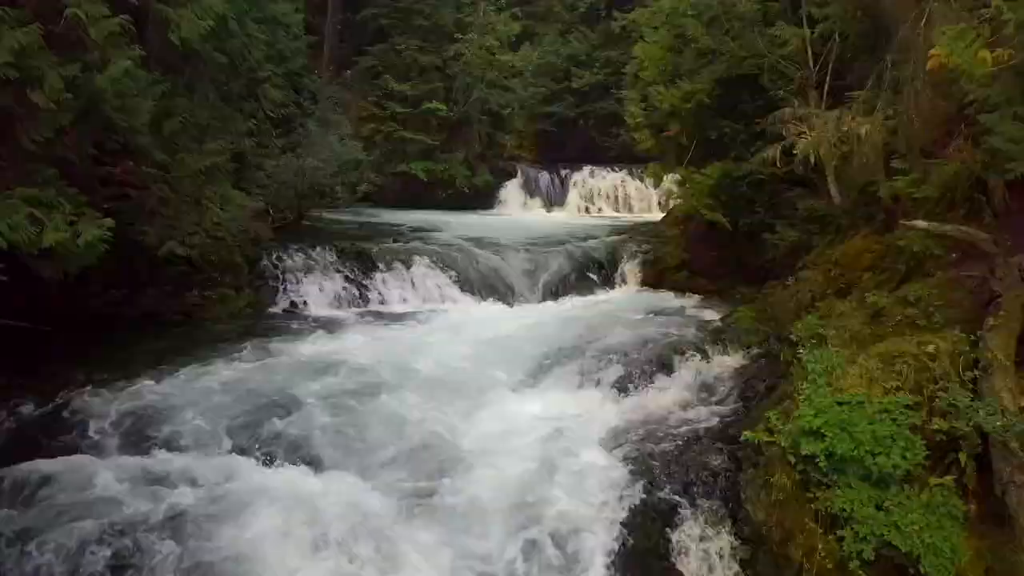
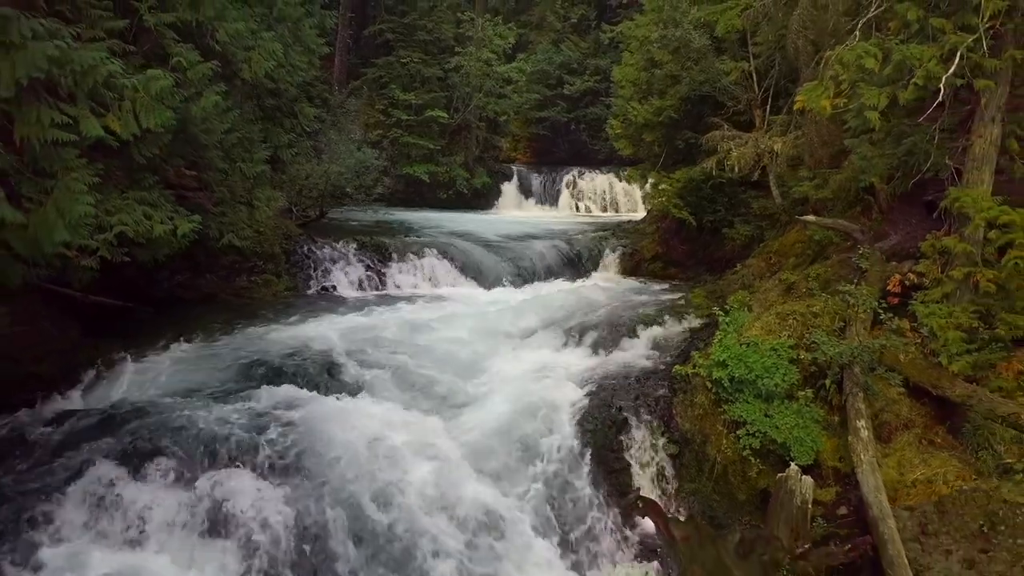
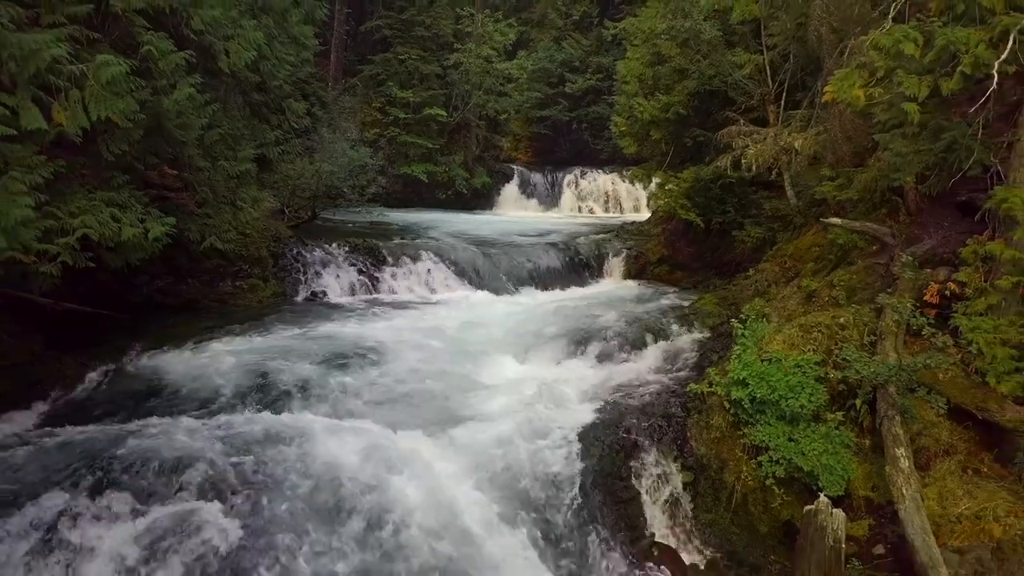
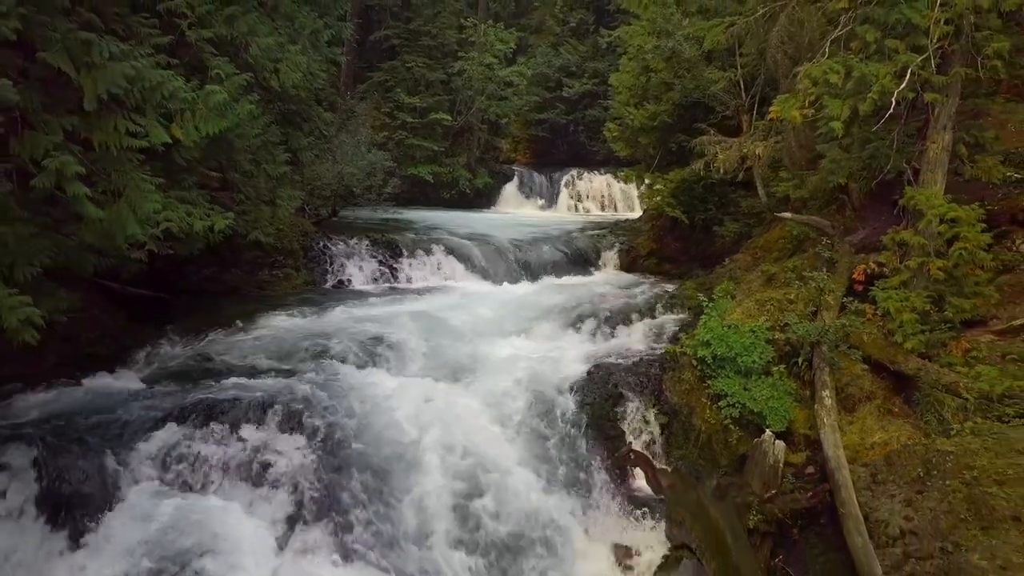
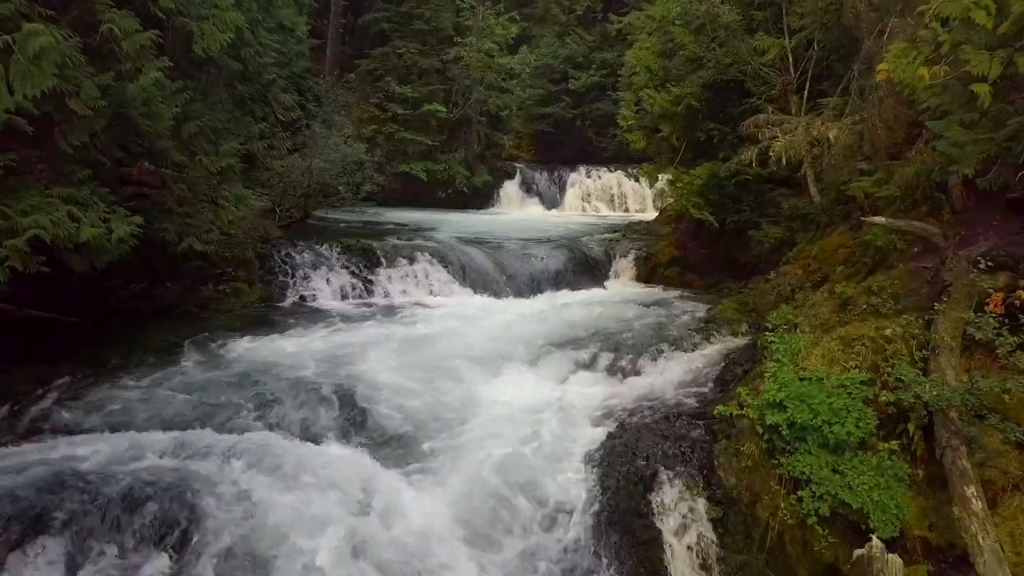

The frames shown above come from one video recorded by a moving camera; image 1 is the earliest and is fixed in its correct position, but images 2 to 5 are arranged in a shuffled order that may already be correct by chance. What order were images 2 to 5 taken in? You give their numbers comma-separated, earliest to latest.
5, 3, 2, 4
